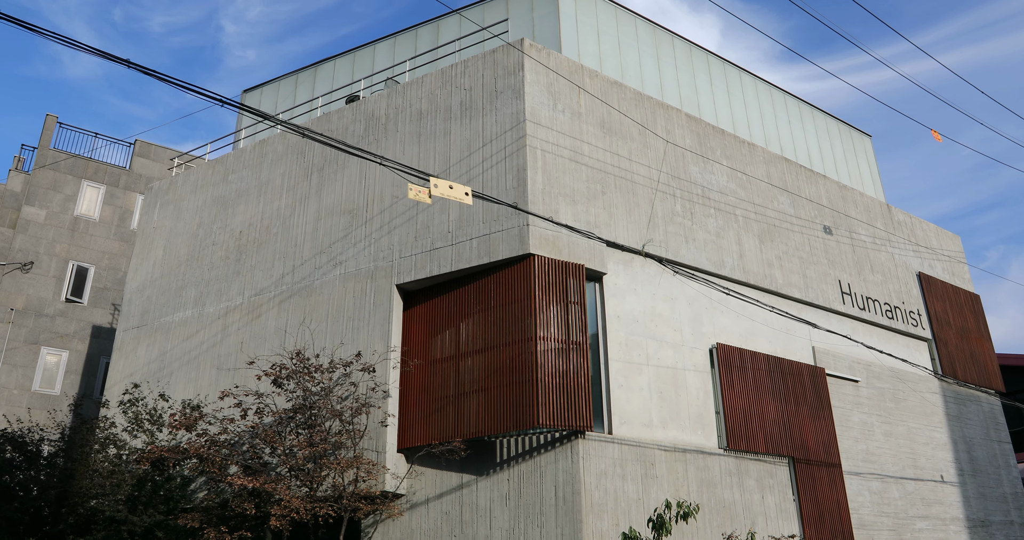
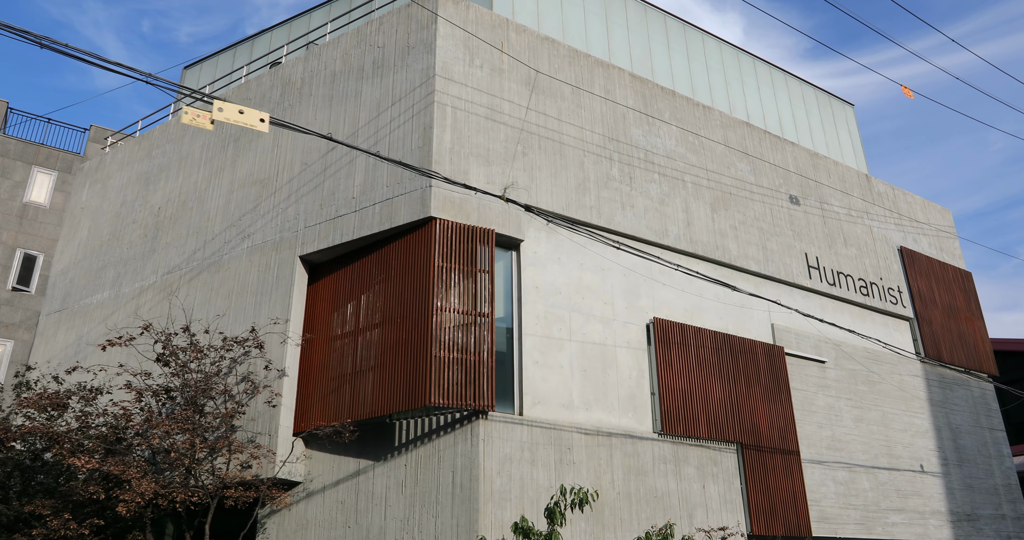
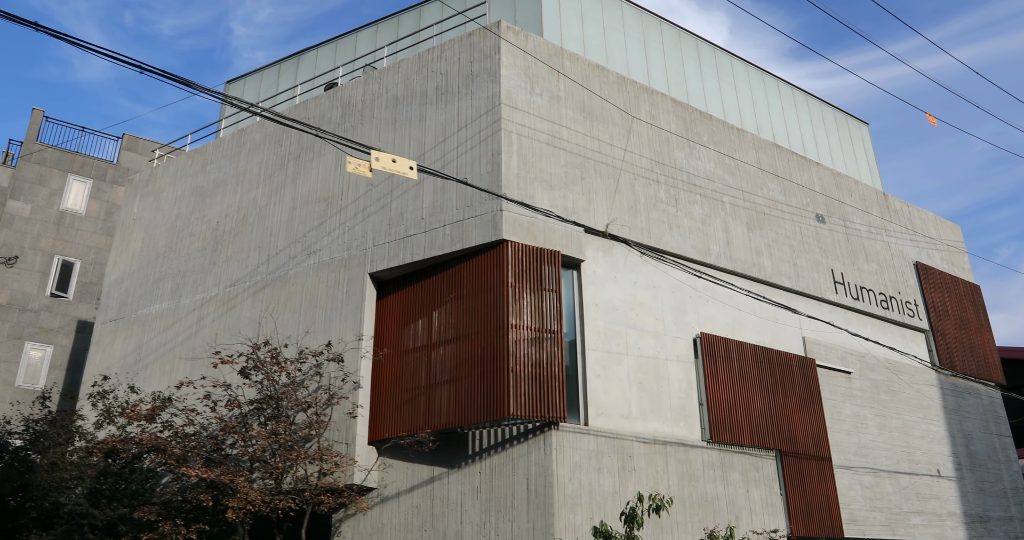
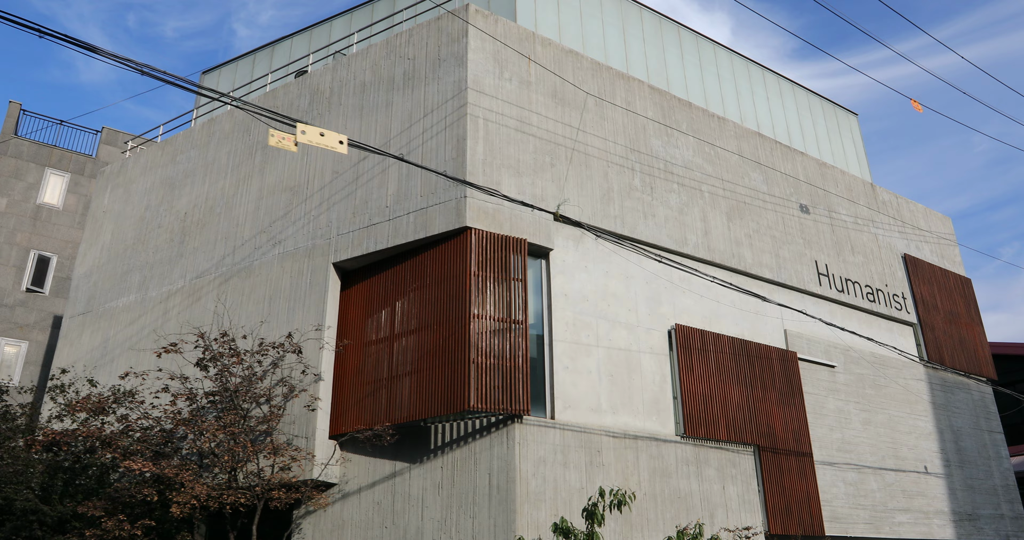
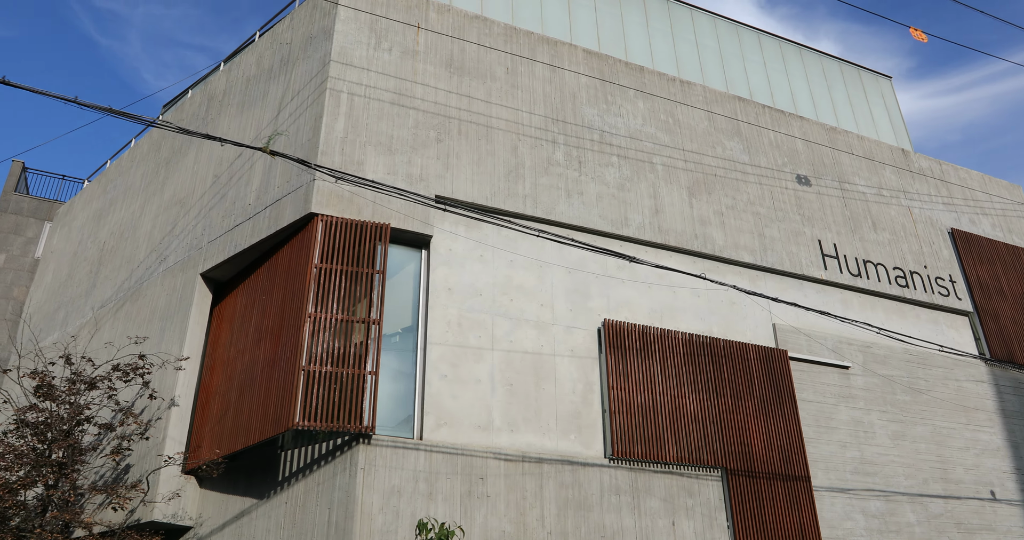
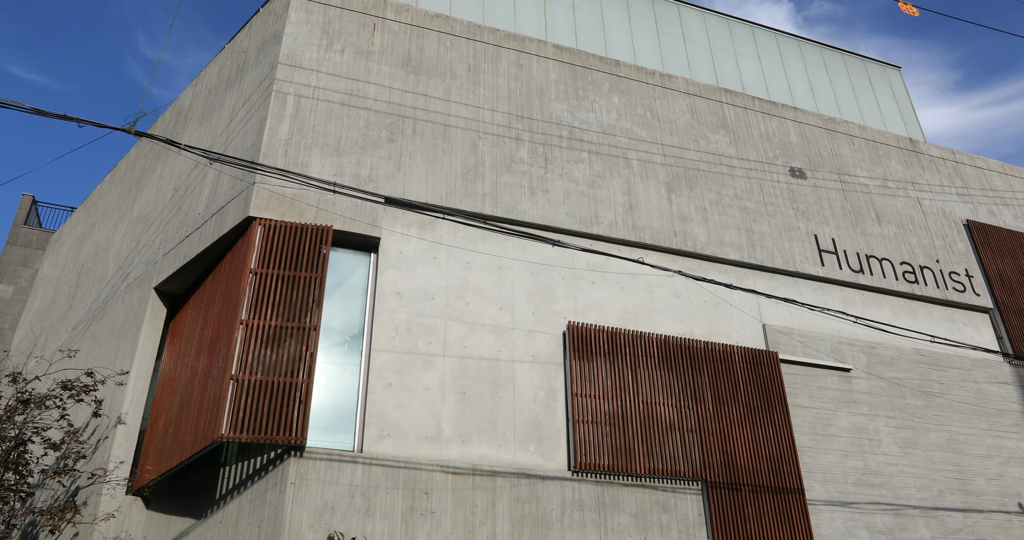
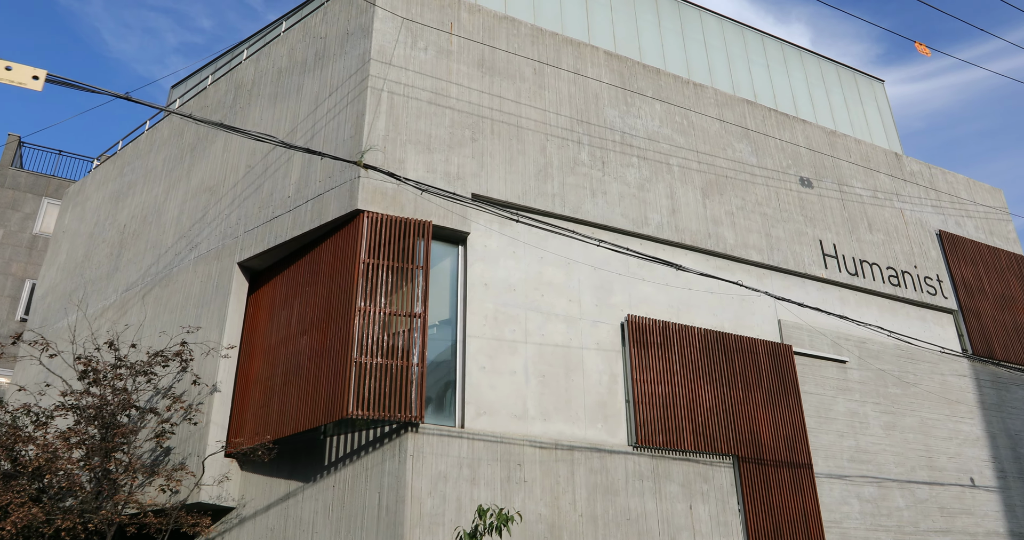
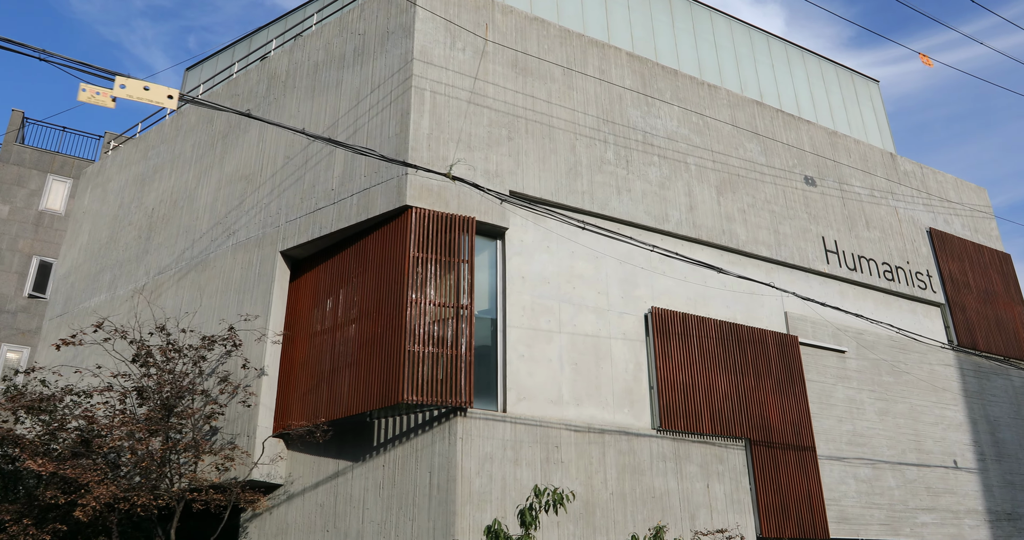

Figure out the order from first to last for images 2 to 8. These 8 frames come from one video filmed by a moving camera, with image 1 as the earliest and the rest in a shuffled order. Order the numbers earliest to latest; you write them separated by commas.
3, 4, 2, 8, 7, 5, 6
